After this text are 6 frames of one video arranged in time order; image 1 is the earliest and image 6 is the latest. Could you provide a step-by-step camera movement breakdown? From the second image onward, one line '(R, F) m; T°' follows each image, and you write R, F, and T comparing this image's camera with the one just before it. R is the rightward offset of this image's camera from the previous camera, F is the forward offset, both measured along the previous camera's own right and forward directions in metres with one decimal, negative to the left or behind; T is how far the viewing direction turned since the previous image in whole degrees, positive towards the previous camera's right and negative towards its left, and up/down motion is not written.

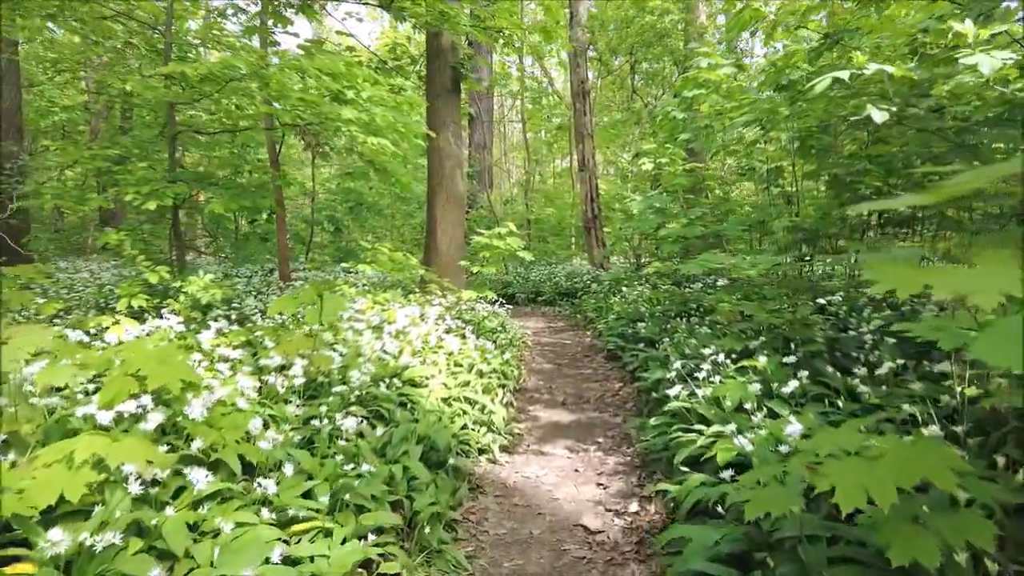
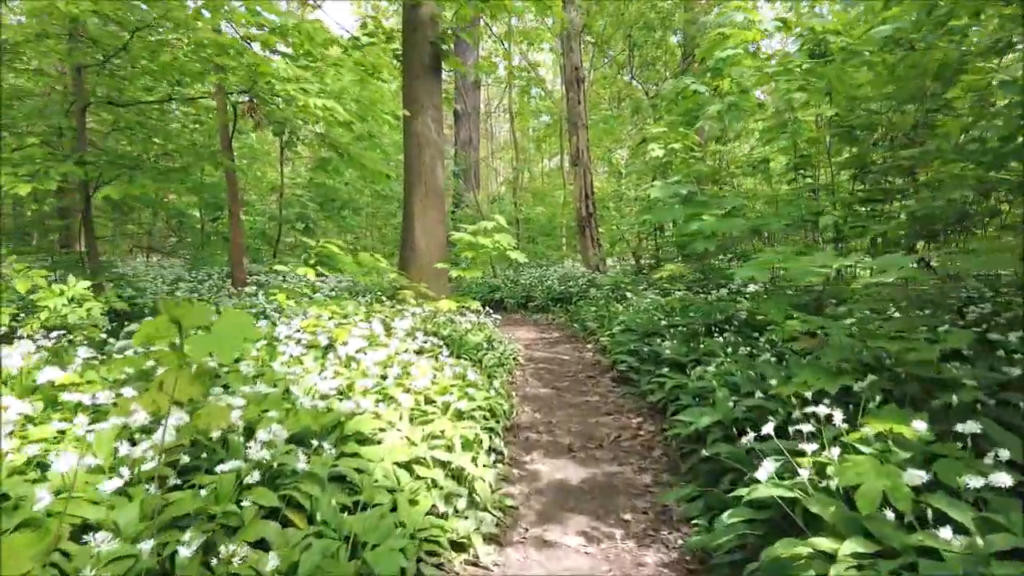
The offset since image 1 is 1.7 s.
(0.0, +1.5) m; +1°
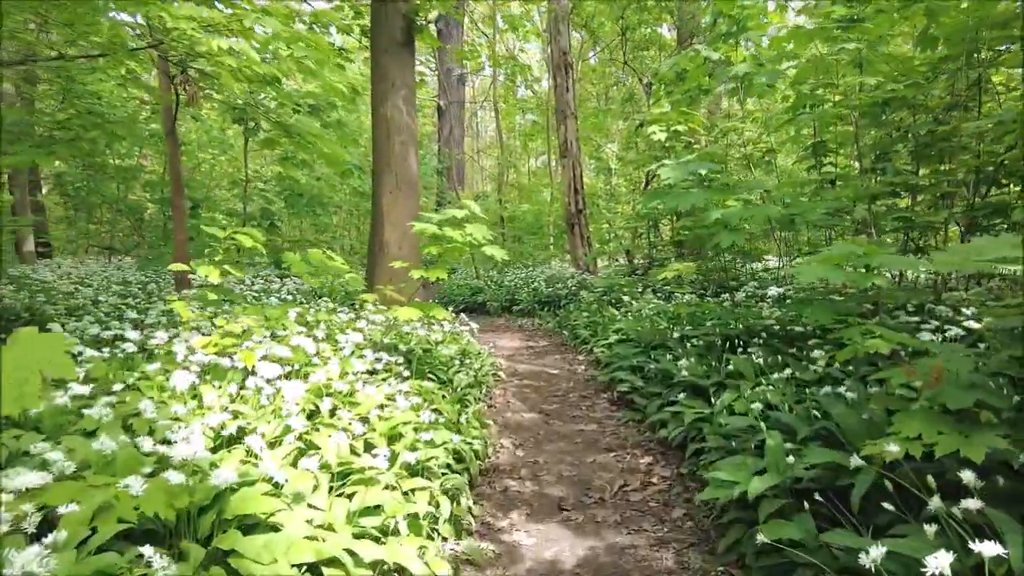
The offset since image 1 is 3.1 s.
(+0.1, +1.2) m; +1°
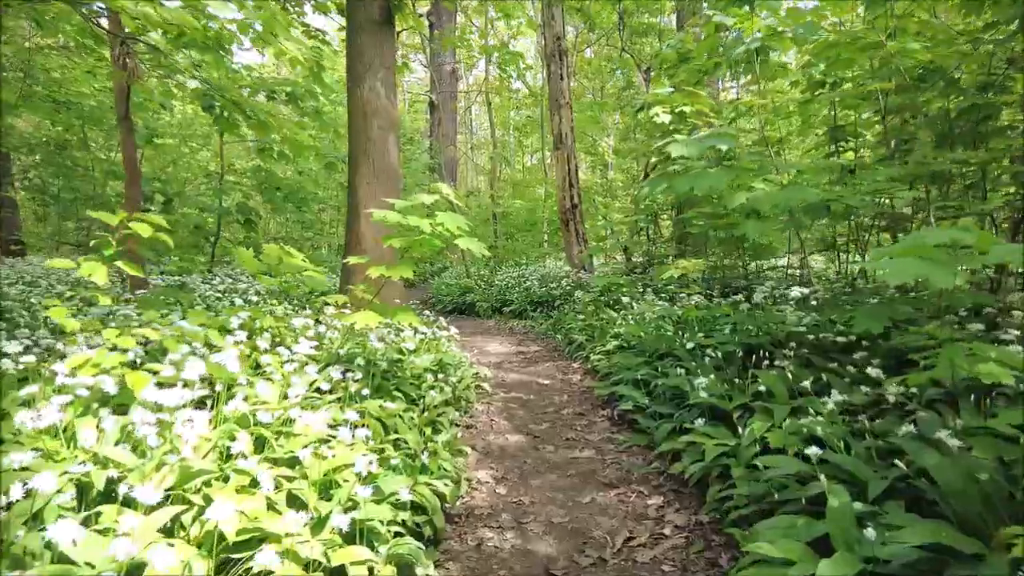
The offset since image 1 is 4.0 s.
(+0.1, +0.8) m; 0°
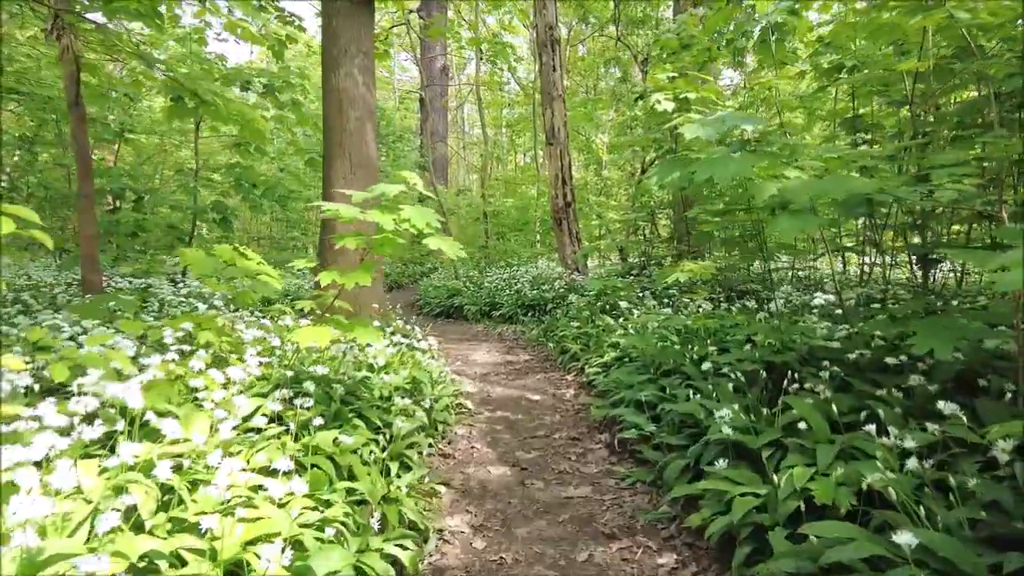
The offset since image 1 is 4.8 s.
(+0.1, +0.7) m; +1°
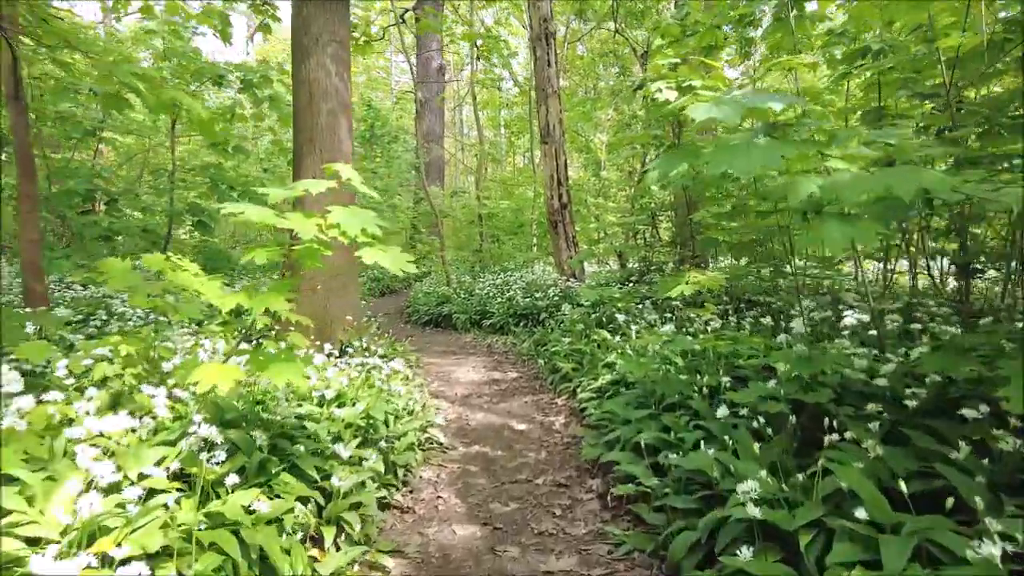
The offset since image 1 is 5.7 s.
(+0.1, +0.7) m; 0°
